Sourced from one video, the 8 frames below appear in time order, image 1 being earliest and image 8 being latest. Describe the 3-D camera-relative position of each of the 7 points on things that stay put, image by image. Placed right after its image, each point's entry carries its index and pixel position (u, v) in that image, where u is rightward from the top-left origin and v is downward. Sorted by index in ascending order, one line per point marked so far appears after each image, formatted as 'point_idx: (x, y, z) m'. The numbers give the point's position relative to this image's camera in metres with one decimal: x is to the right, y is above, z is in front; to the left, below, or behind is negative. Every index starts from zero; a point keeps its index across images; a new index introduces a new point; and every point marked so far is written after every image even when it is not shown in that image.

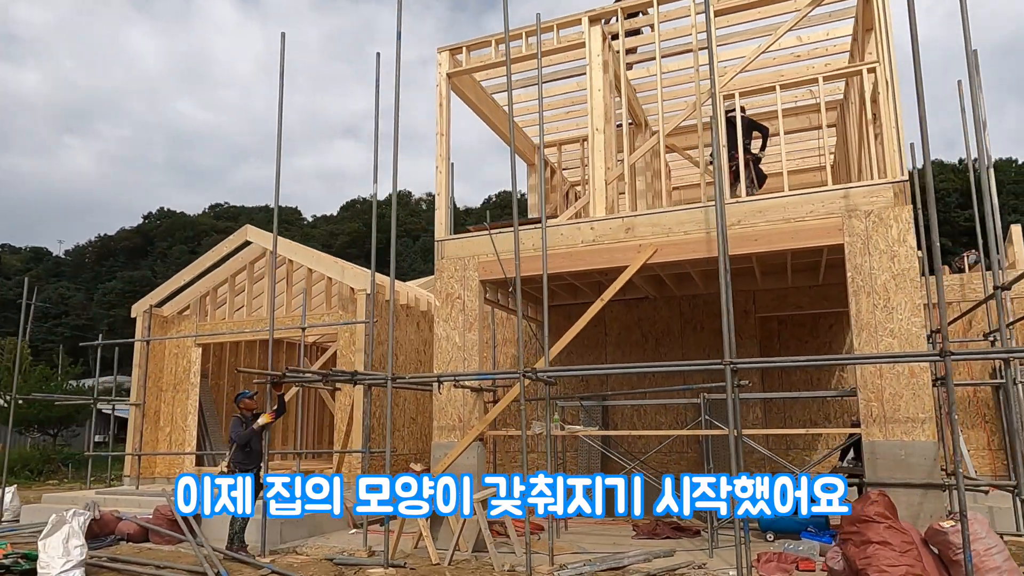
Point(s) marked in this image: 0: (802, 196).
0: (+2.9, +0.9, +6.5) m
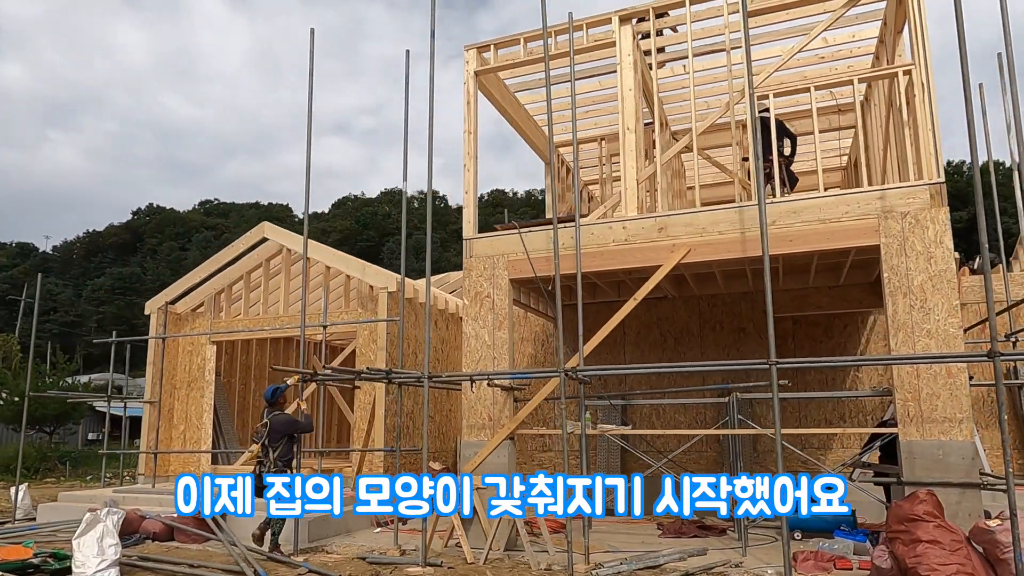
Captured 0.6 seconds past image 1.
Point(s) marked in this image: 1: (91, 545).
0: (+3.2, +0.9, +6.6) m
1: (-3.8, -2.3, +6.0) m
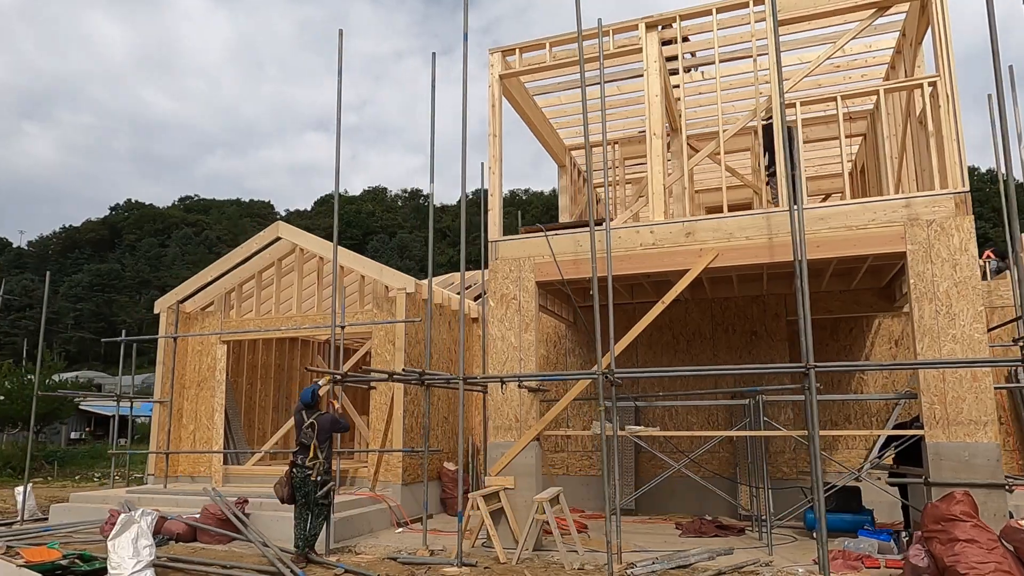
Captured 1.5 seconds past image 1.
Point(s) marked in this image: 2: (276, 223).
0: (+3.6, +0.8, +6.7) m
1: (-3.5, -2.3, +6.0) m
2: (-3.8, +1.1, +10.9) m
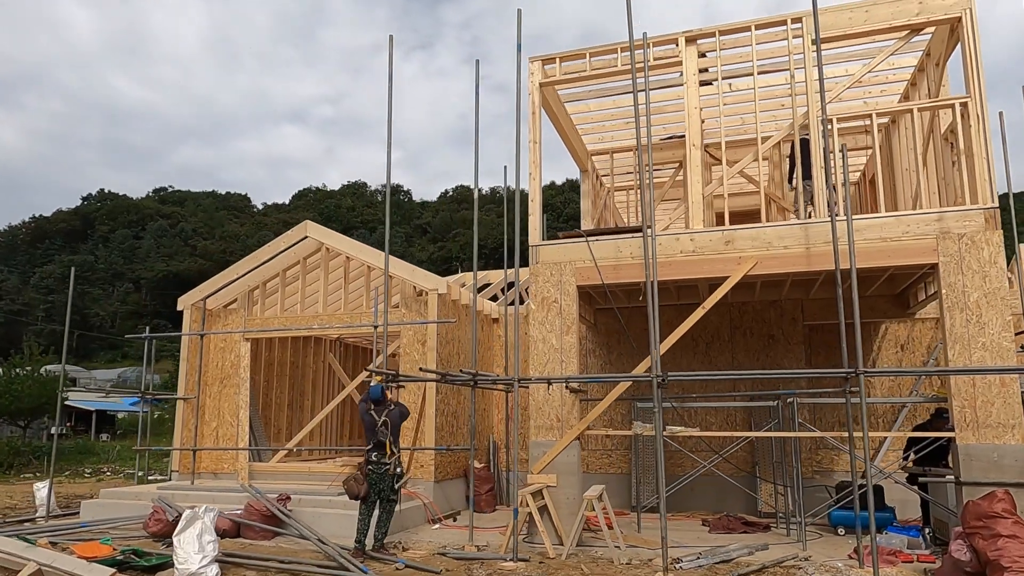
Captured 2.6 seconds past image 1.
0: (+4.1, +0.8, +7.1) m
1: (-2.9, -2.3, +6.1) m
2: (-3.4, +1.1, +10.9) m
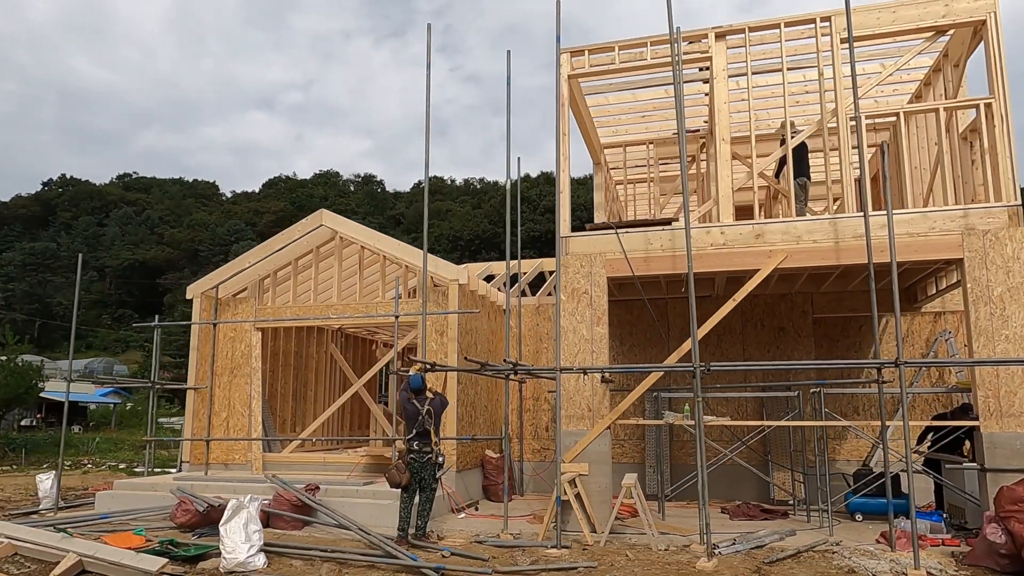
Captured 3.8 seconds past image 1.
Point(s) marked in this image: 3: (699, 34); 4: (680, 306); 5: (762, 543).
0: (+4.5, +0.8, +7.3) m
1: (-2.5, -2.2, +6.0) m
2: (-3.2, +1.3, +10.8) m
3: (+2.3, +3.2, +8.3) m
4: (+2.8, -0.3, +11.0) m
5: (+2.6, -2.7, +7.0) m
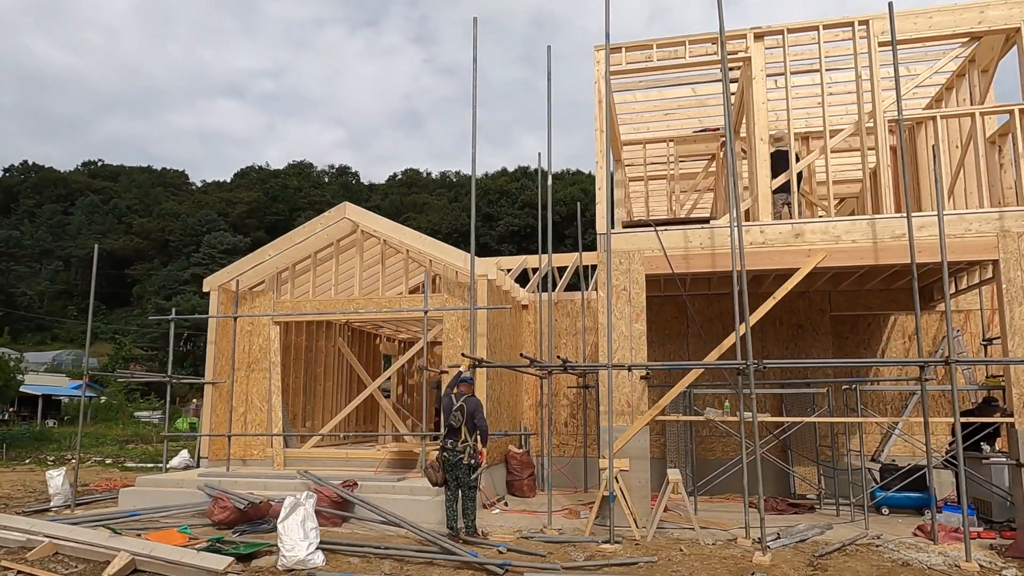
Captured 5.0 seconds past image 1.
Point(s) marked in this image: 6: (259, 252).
0: (+5.1, +0.8, +7.5) m
1: (-1.9, -2.2, +6.0) m
2: (-2.8, +1.4, +10.7) m
3: (+2.8, +3.2, +8.3) m
4: (+3.2, -0.3, +11.1) m
5: (+3.1, -2.7, +7.1) m
6: (-4.1, +0.6, +10.8) m
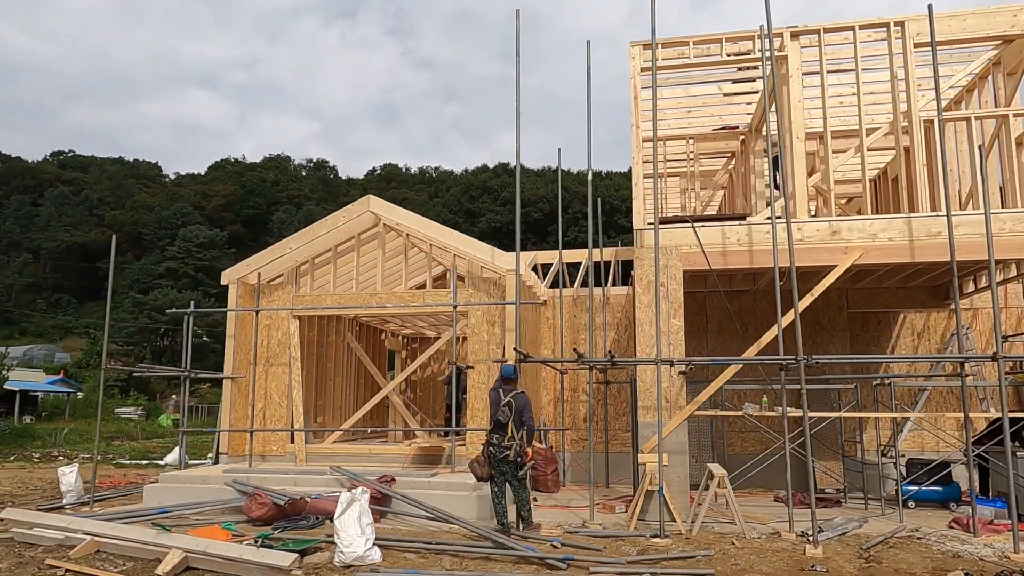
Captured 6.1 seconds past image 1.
0: (+5.5, +0.8, +7.6) m
1: (-1.4, -2.1, +5.9) m
2: (-2.4, +1.5, +10.6) m
3: (+3.3, +3.2, +8.4) m
4: (+3.5, -0.2, +11.2) m
5: (+3.6, -2.6, +7.2) m
6: (-3.8, +0.7, +10.6) m
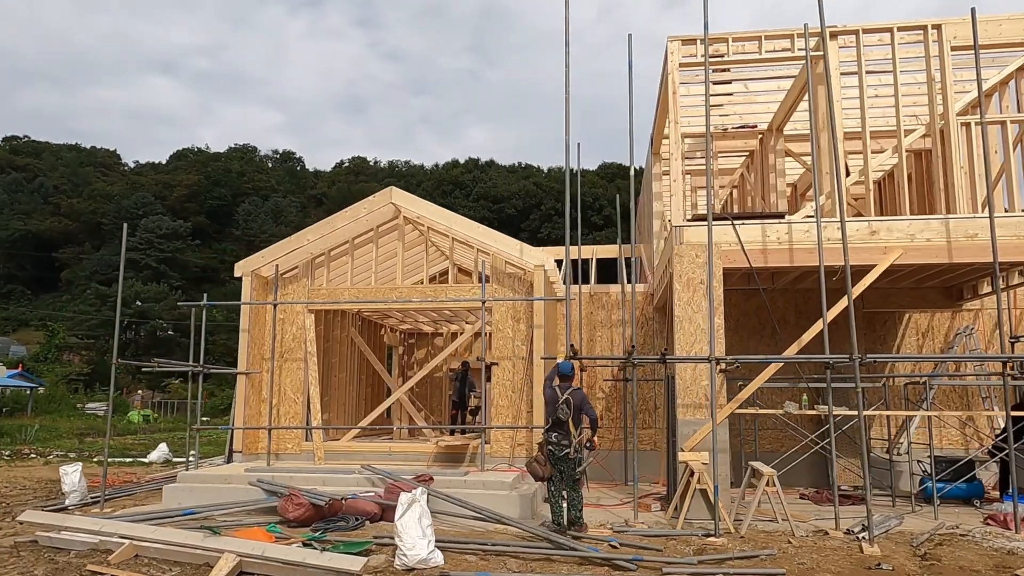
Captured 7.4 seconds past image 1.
0: (+6.1, +0.8, +7.8) m
1: (-0.8, -2.0, +5.7) m
2: (-2.0, +1.6, +10.3) m
3: (+3.8, +3.3, +8.4) m
4: (+3.8, -0.2, +11.2) m
5: (+4.1, -2.6, +7.3) m
6: (-3.4, +0.8, +10.3) m
